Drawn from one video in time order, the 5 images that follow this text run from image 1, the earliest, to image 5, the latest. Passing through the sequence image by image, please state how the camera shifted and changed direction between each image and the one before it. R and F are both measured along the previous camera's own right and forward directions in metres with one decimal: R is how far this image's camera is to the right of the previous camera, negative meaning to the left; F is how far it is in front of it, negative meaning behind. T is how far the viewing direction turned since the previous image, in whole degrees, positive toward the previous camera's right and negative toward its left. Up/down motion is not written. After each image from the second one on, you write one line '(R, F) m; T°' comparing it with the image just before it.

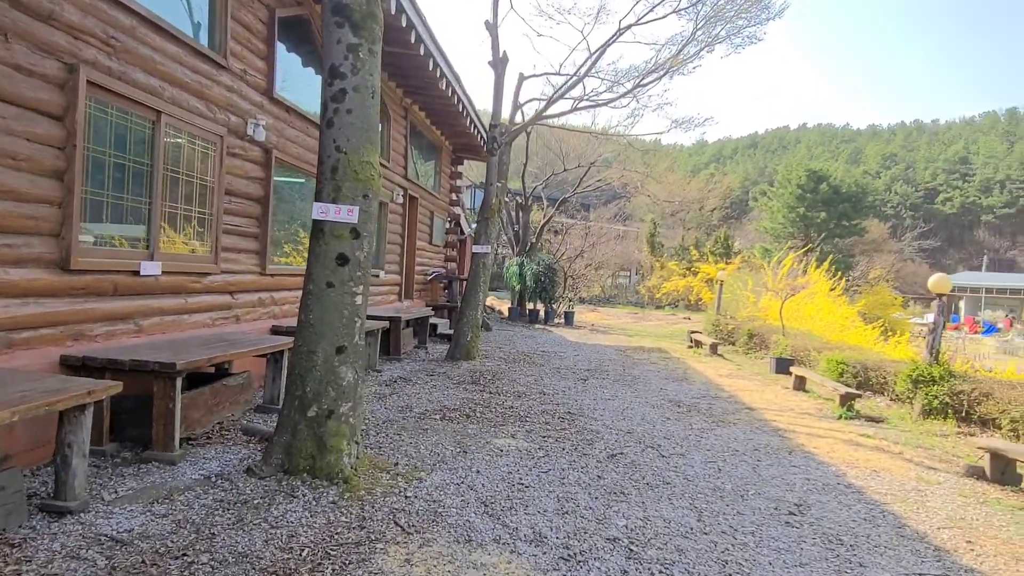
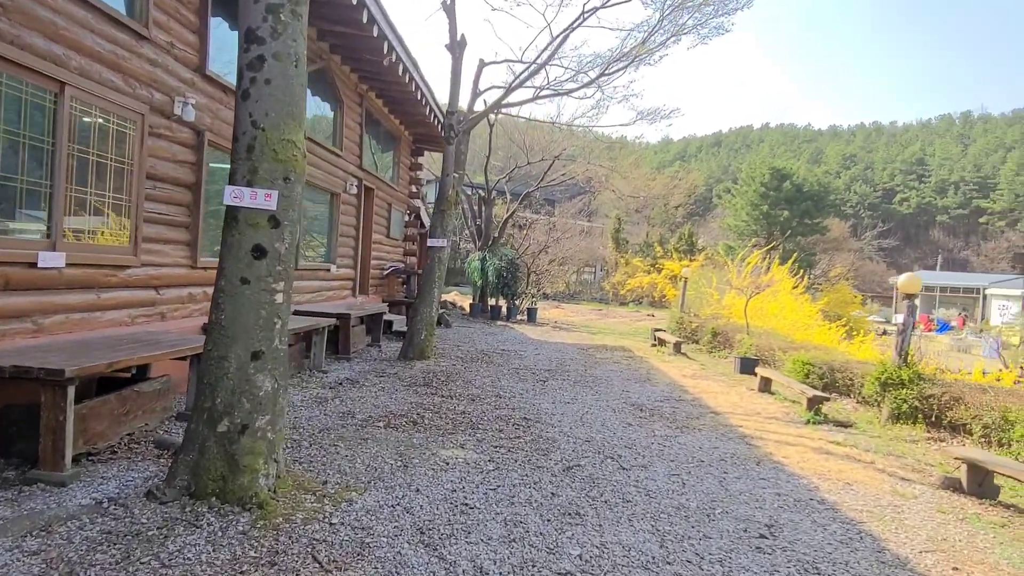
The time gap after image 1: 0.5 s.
(+0.1, +0.4) m; +3°
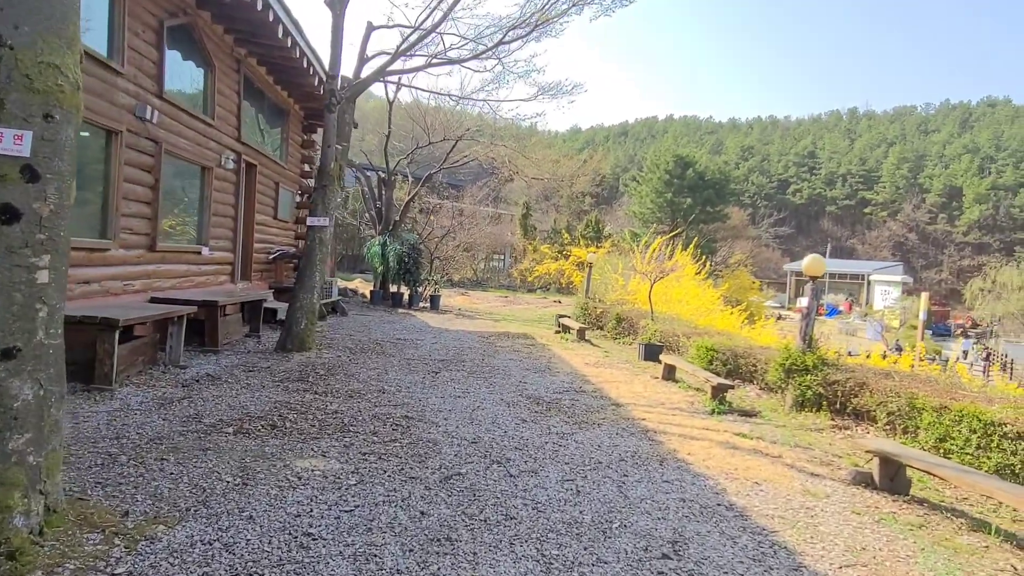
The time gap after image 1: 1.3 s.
(+0.2, +0.6) m; +7°
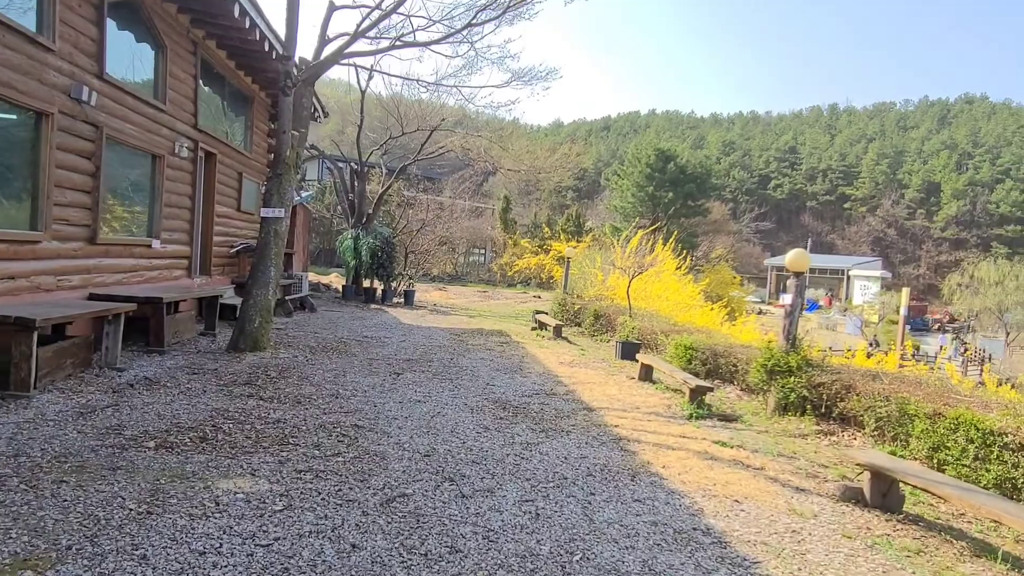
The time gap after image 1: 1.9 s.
(+0.1, +0.4) m; +1°
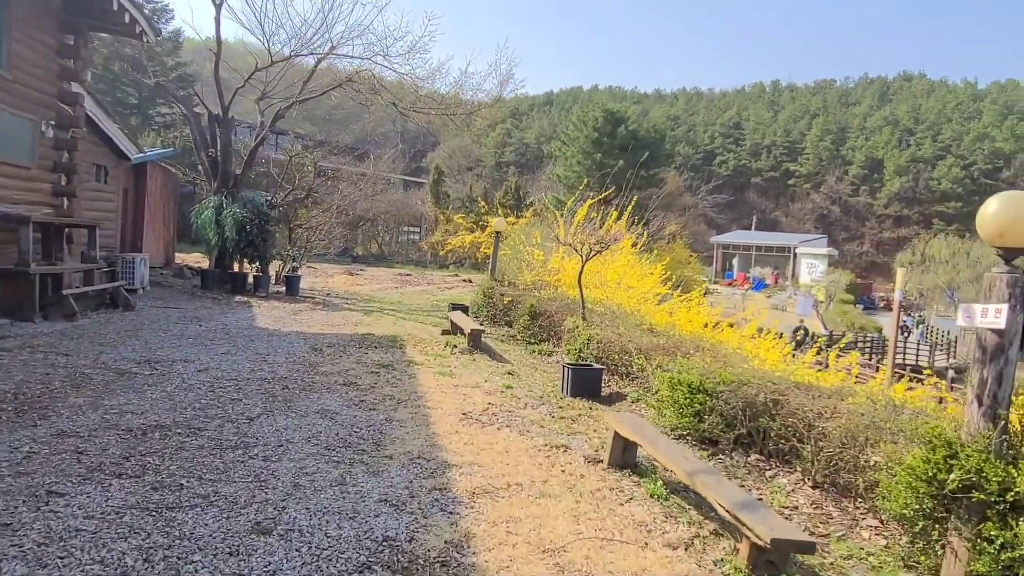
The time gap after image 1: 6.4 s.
(+0.5, +3.5) m; +4°
